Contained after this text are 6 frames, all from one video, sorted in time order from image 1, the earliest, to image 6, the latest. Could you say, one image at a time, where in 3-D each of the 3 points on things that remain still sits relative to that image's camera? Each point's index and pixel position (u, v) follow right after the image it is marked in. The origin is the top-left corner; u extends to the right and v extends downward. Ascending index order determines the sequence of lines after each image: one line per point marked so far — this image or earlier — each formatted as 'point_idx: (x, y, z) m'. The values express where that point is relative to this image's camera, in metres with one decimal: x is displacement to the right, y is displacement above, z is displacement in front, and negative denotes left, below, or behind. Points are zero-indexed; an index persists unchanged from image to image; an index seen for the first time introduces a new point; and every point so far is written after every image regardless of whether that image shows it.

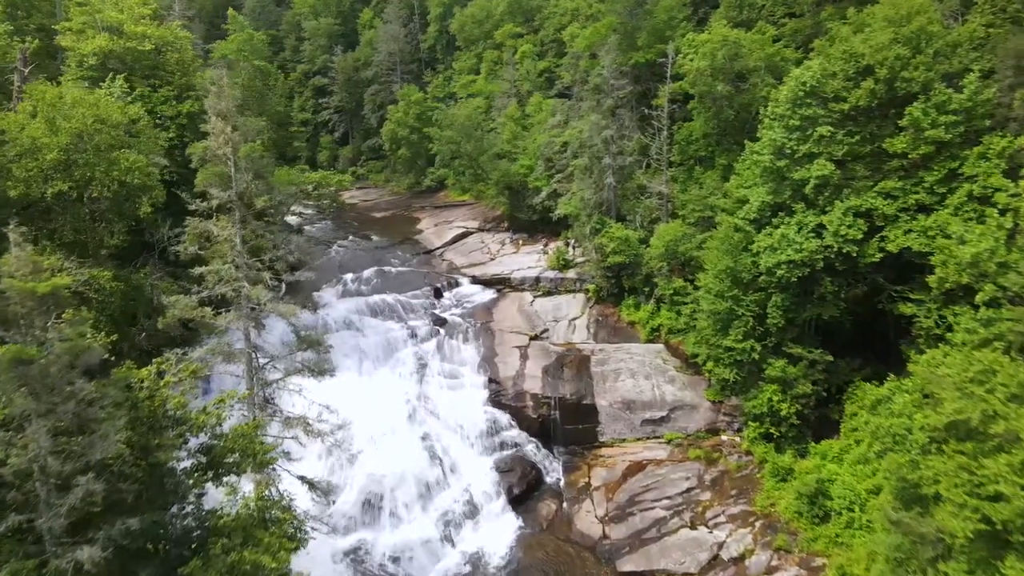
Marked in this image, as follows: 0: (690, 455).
0: (+4.6, -4.3, +19.2) m
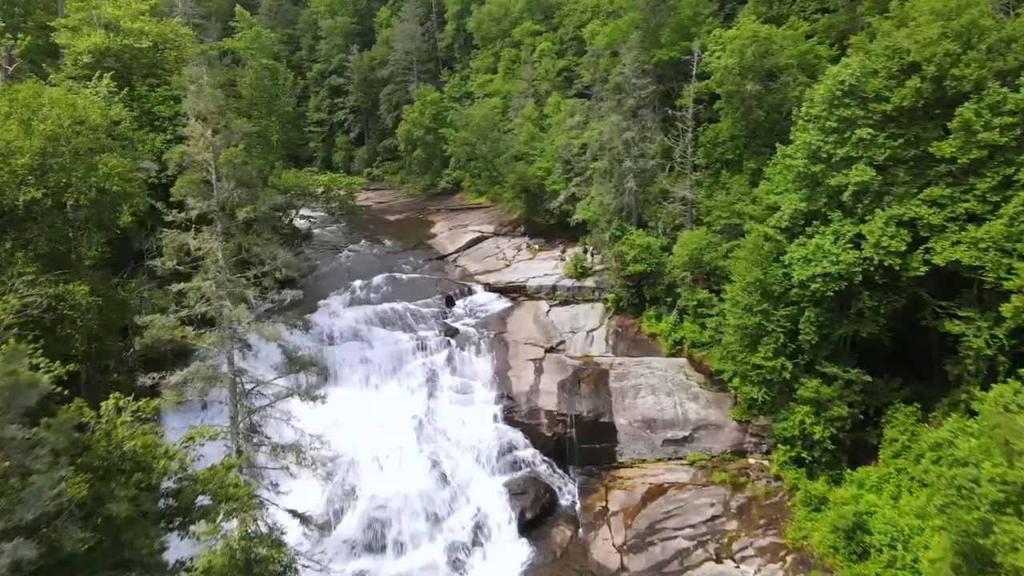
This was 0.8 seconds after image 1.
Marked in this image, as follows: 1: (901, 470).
0: (+4.9, -4.6, +17.9) m
1: (+8.3, -3.9, +15.9) m
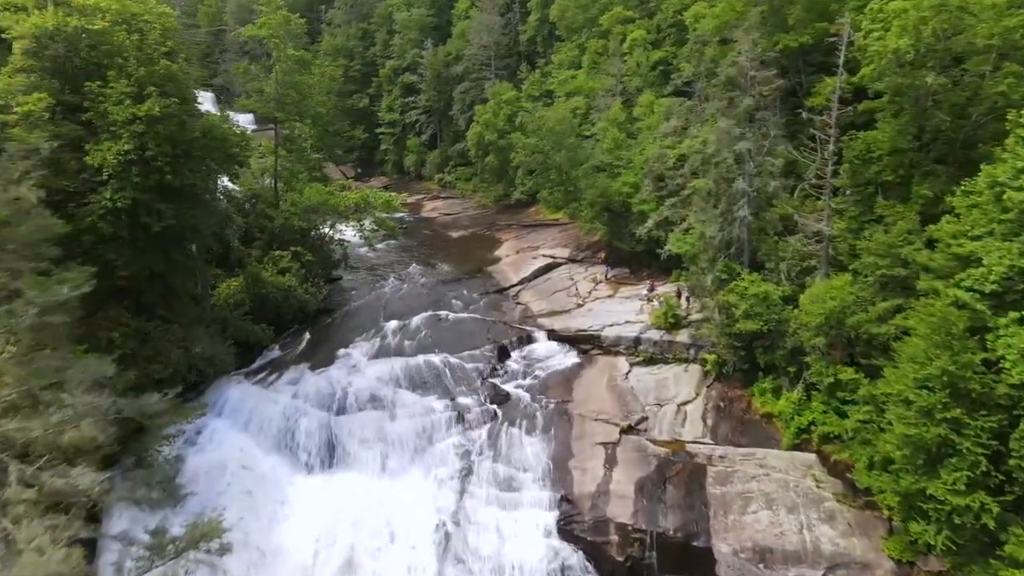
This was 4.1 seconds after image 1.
0: (+5.8, -6.1, +12.1) m
1: (+8.9, -5.5, +9.6) m
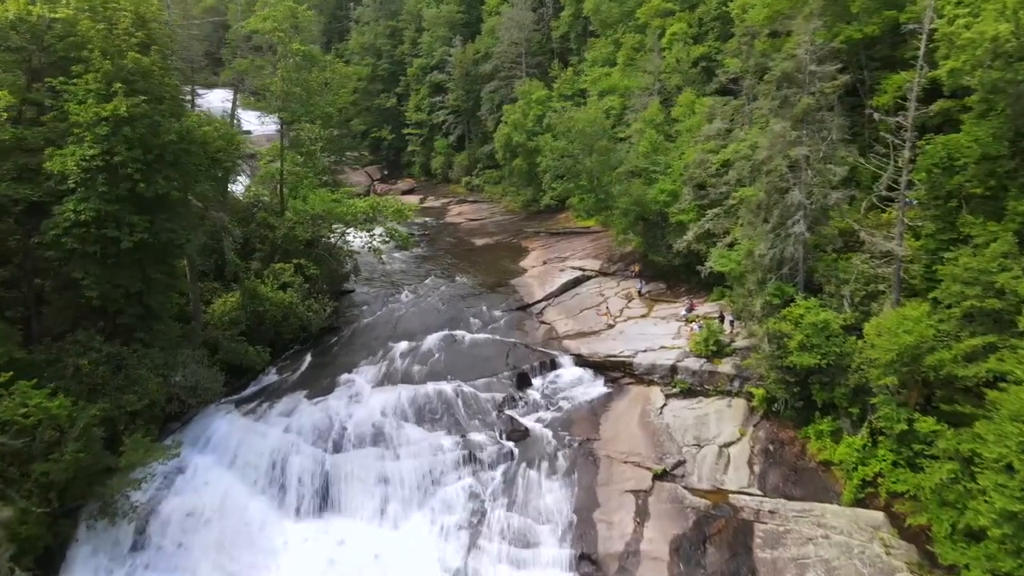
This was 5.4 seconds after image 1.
0: (+5.8, -6.6, +9.8) m
1: (+8.9, -6.0, +7.2) m
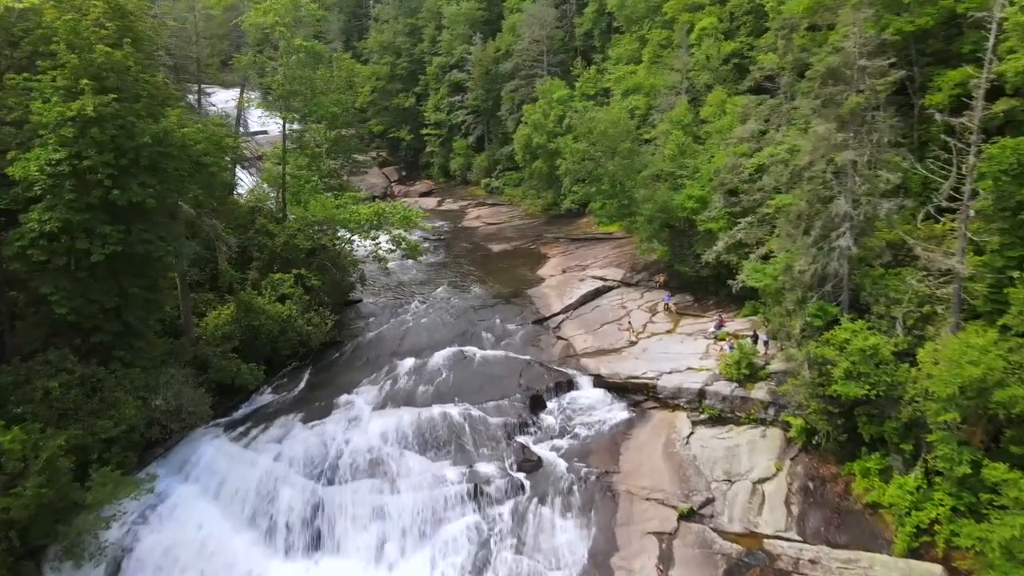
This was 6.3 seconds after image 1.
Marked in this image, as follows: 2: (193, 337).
0: (+5.8, -7.0, +8.3) m
1: (+8.8, -6.4, +5.6) m
2: (-6.6, -1.0, +15.3) m
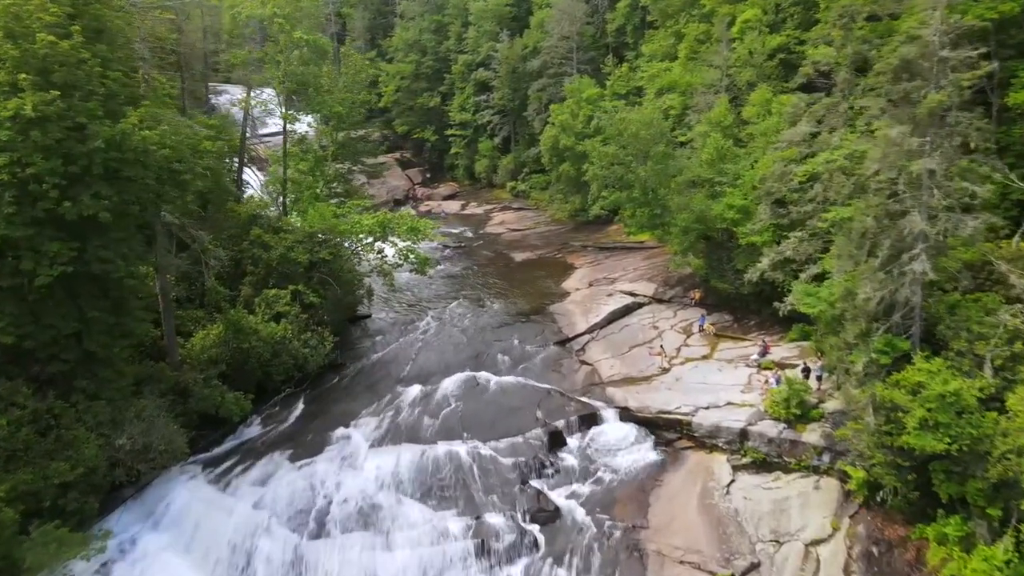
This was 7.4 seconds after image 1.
0: (+5.8, -7.5, +6.2) m
1: (+8.6, -6.9, +3.4) m
2: (-6.3, -1.4, +13.8) m
